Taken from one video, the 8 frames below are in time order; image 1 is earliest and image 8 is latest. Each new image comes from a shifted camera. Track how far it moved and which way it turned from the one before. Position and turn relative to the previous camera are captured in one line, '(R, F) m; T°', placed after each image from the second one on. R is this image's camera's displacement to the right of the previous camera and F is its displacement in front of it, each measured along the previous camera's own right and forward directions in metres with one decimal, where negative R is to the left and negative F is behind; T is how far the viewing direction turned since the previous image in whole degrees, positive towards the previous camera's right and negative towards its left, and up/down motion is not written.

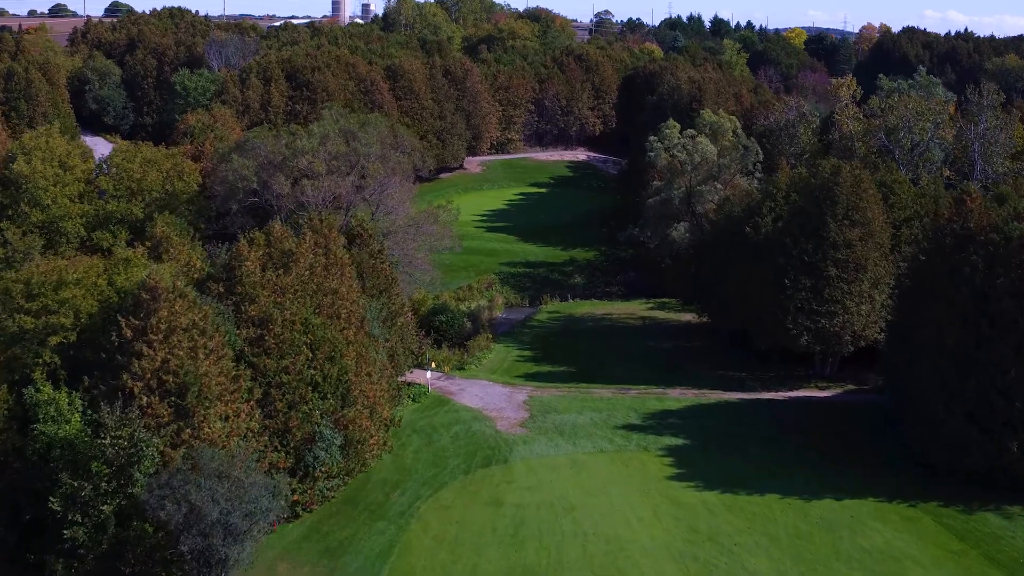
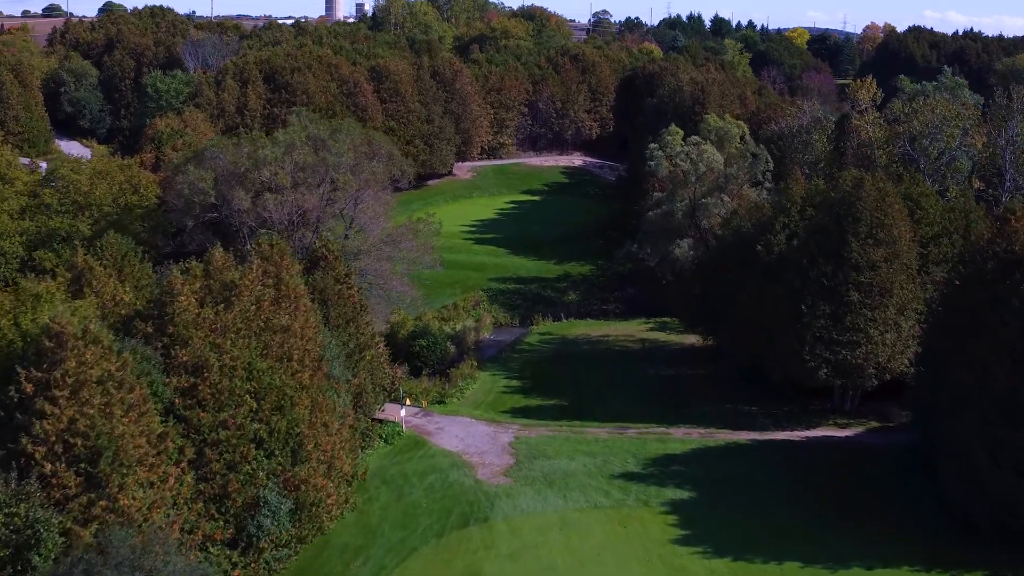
(+0.4, +3.8) m; 0°
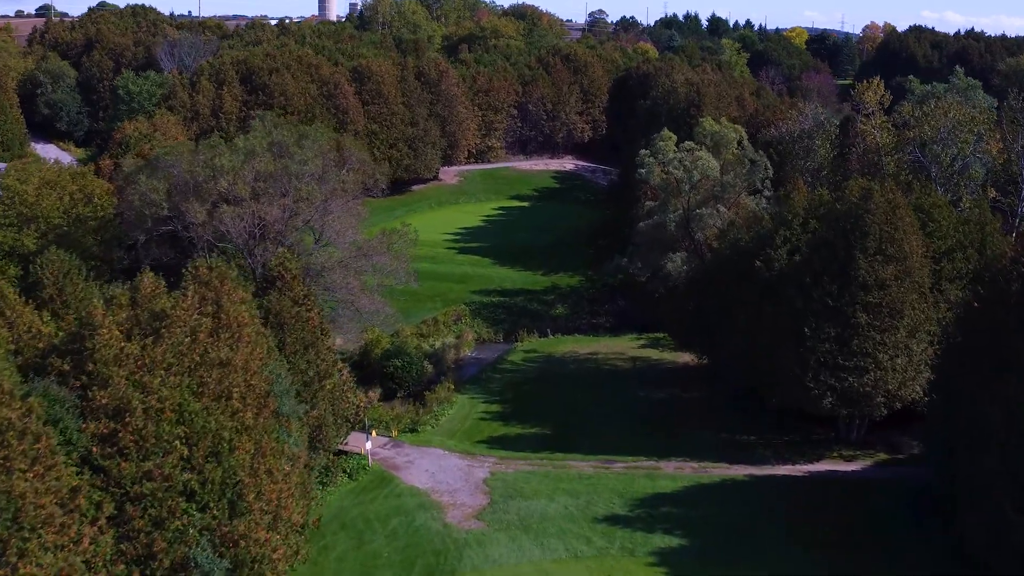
(+0.5, +2.7) m; 0°
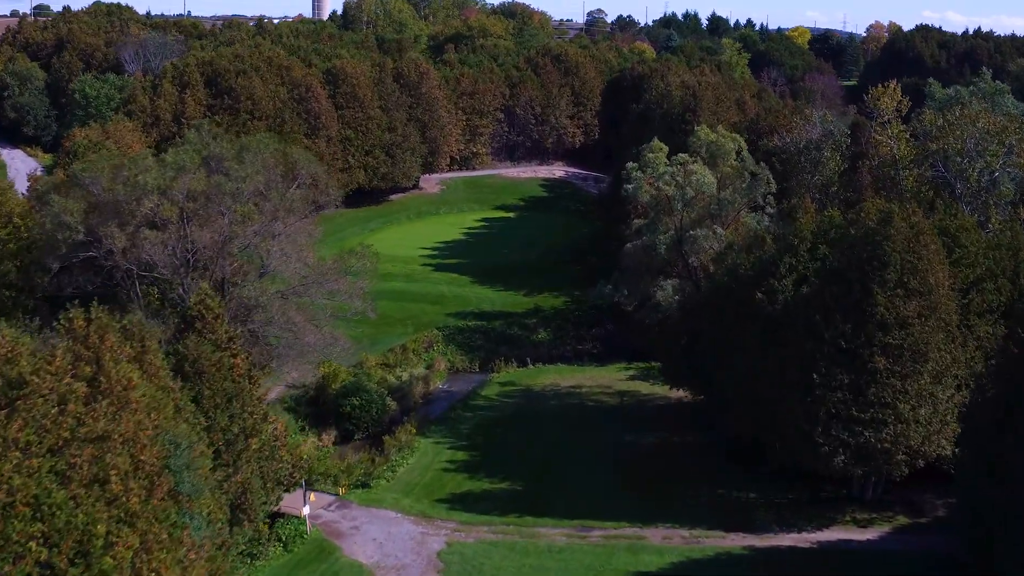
(+0.8, +4.0) m; 0°
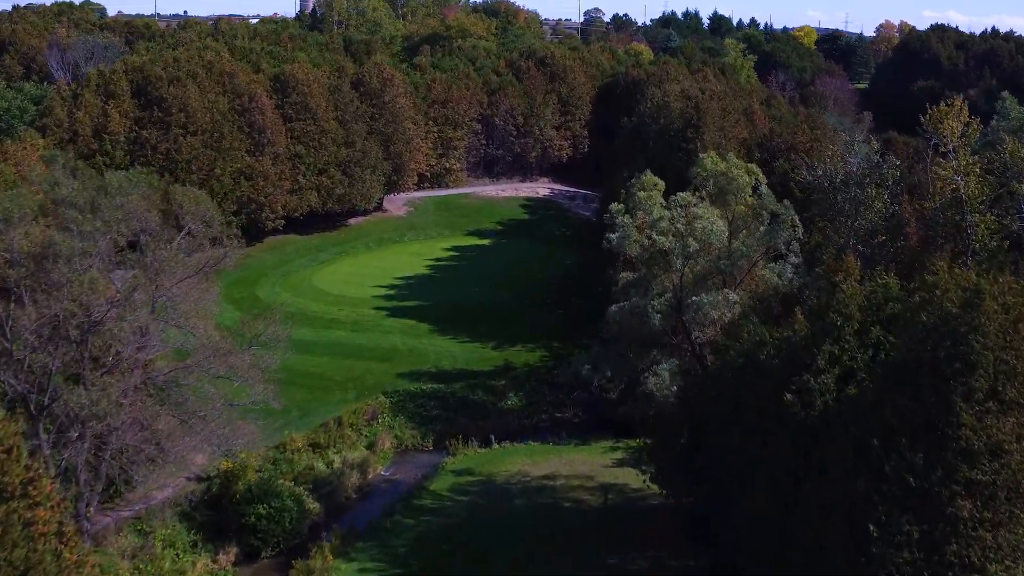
(+1.1, +7.4) m; 0°
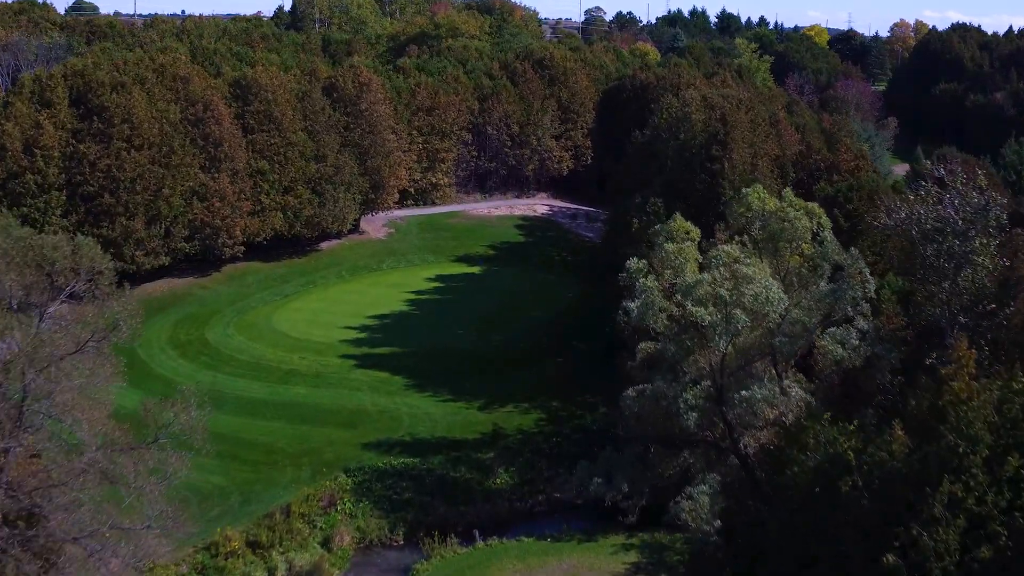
(+0.2, +6.2) m; 0°
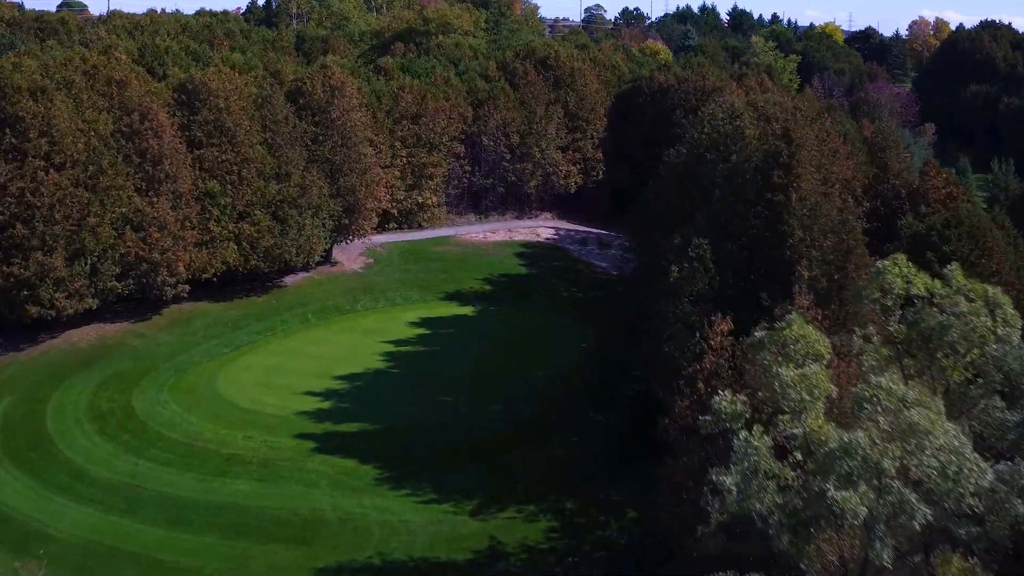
(-0.1, +7.3) m; 0°
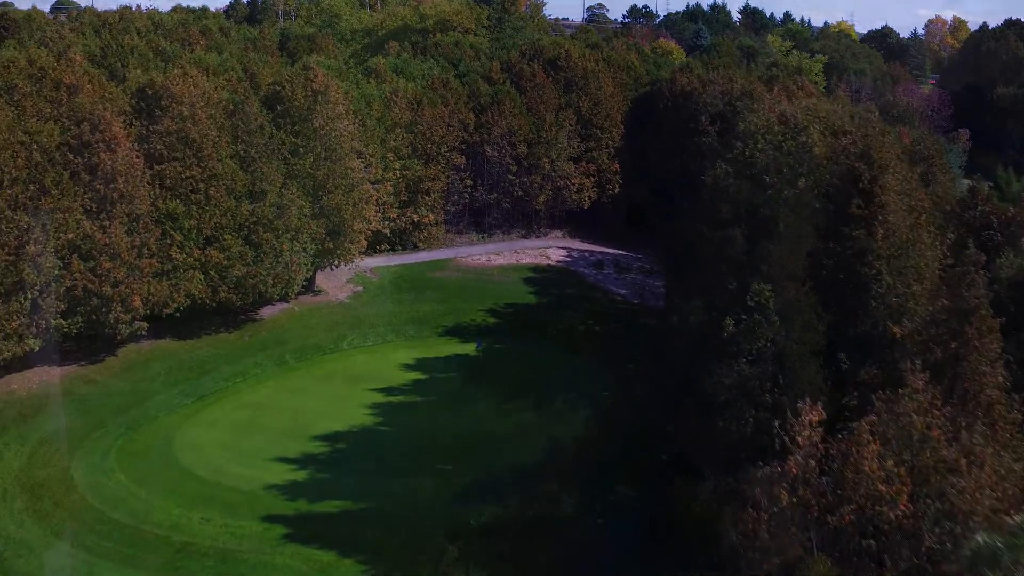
(-0.3, +4.8) m; 0°
